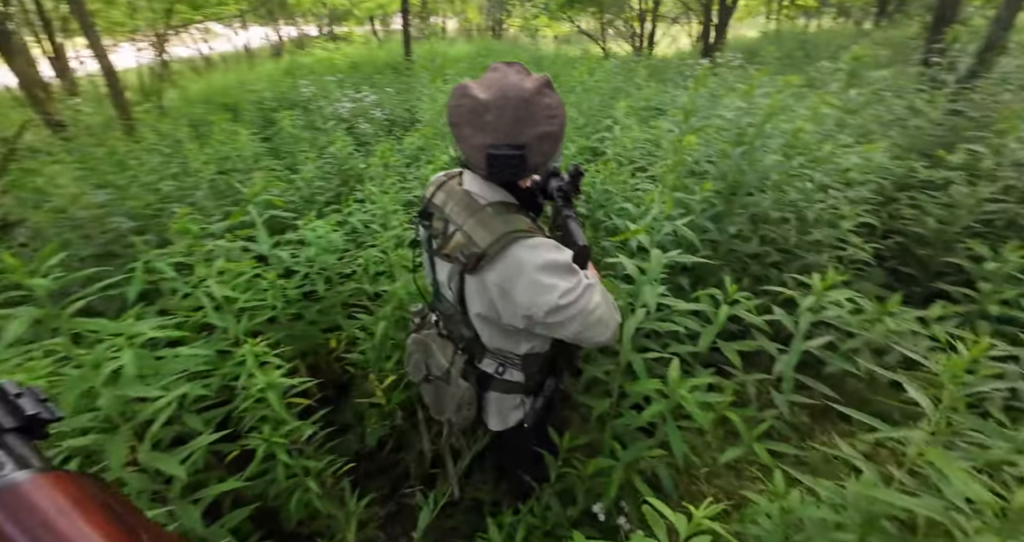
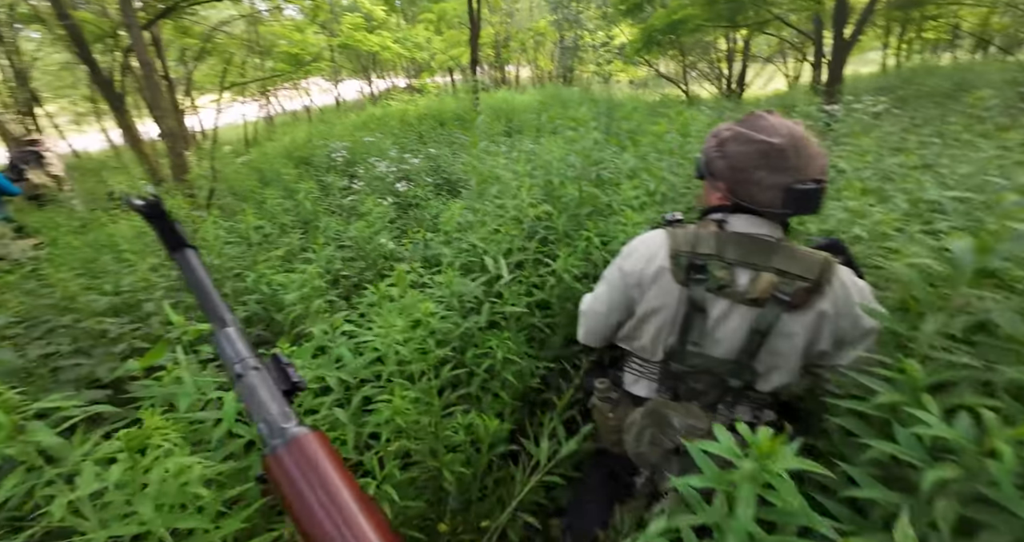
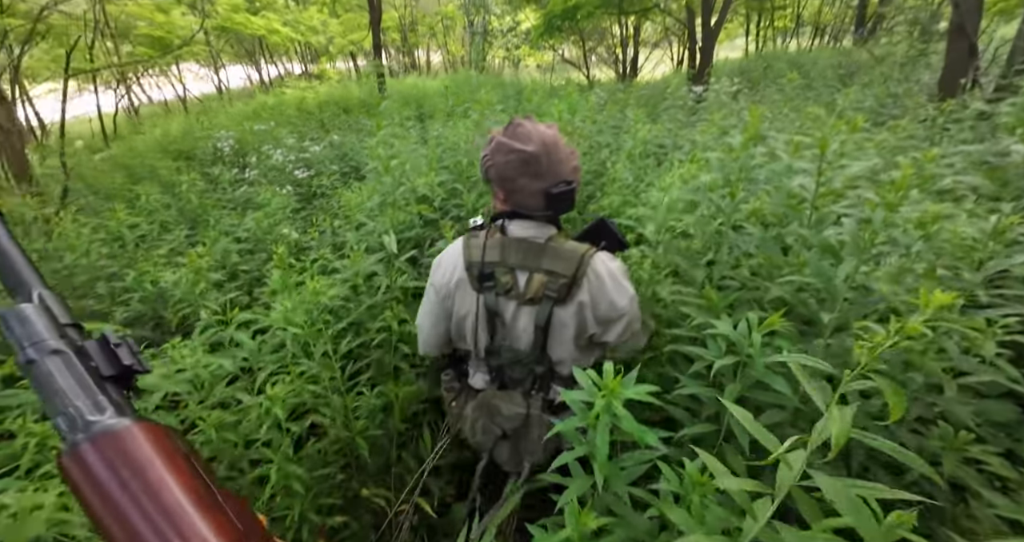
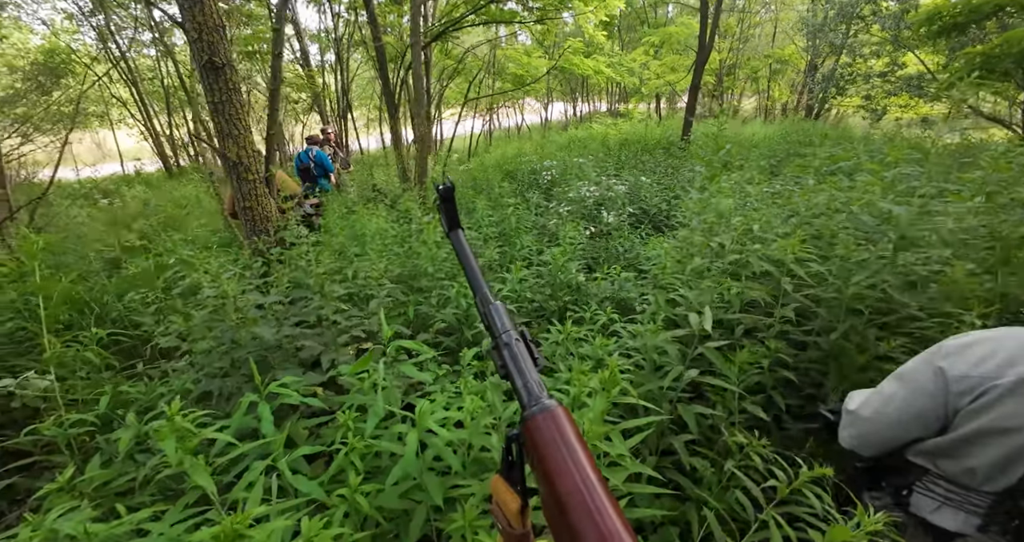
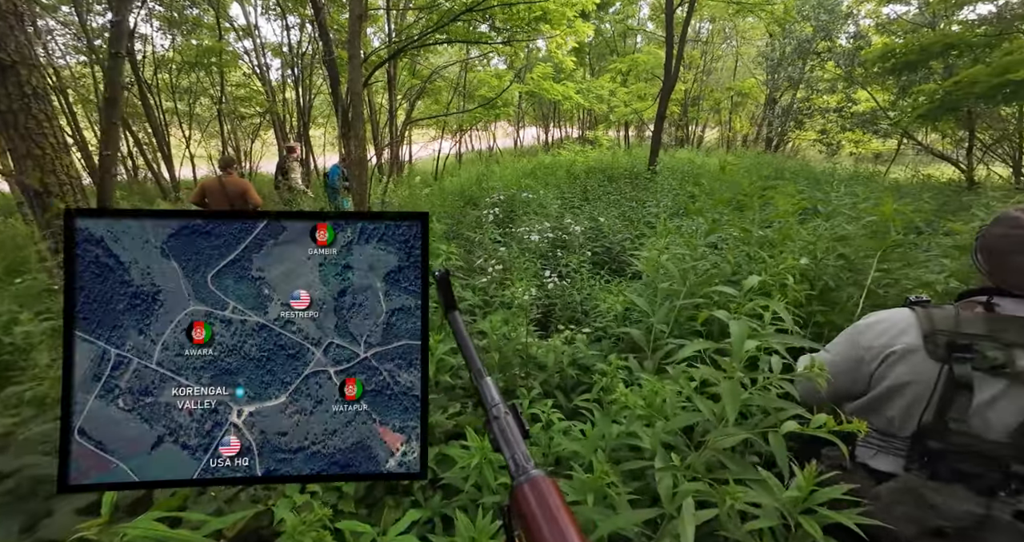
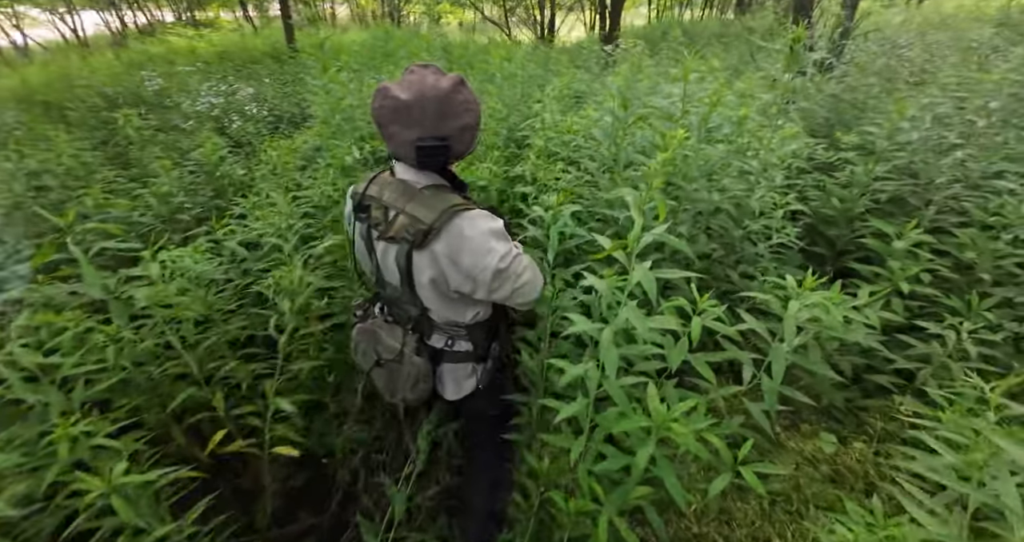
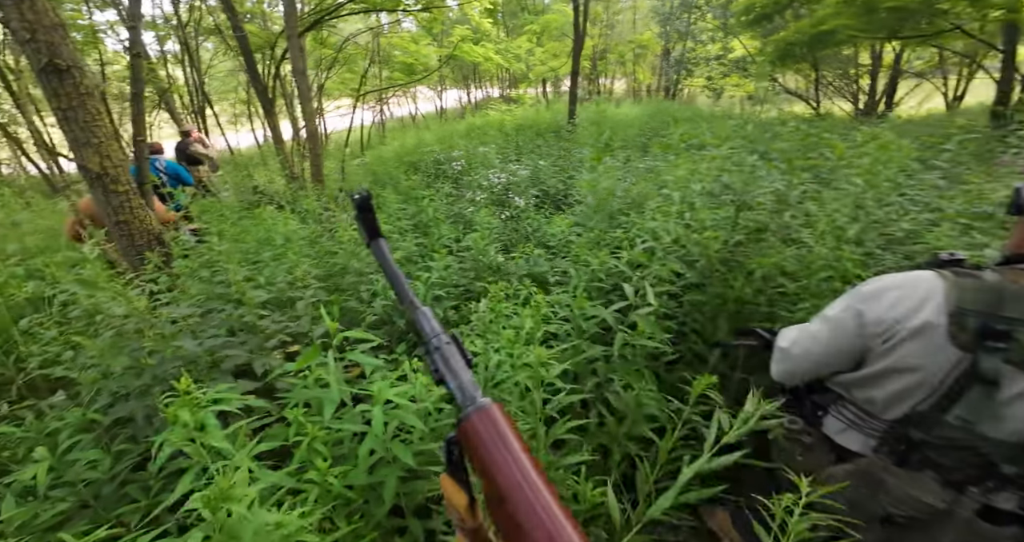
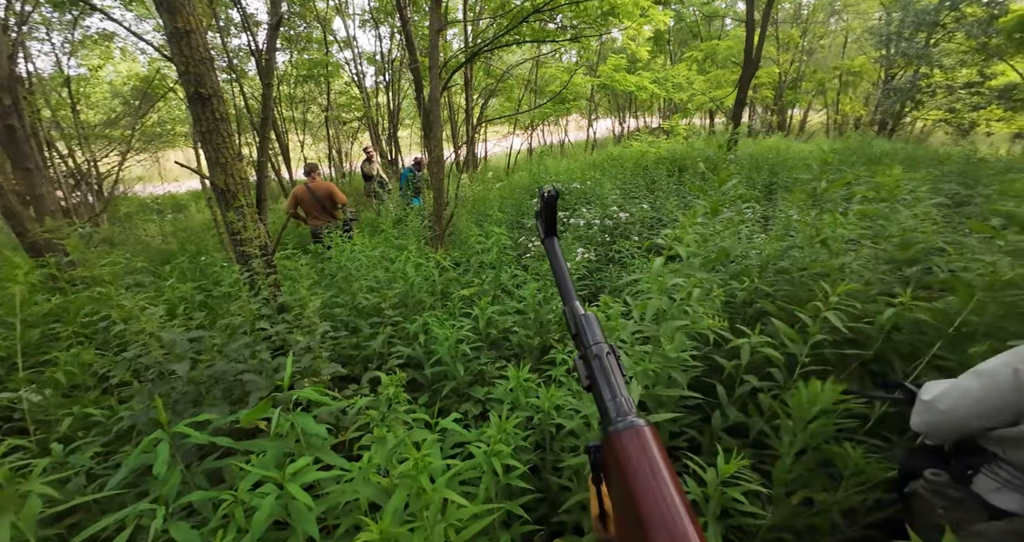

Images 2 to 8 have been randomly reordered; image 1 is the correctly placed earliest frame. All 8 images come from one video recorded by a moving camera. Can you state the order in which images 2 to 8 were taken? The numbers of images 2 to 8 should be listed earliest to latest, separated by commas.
6, 3, 2, 7, 4, 8, 5
